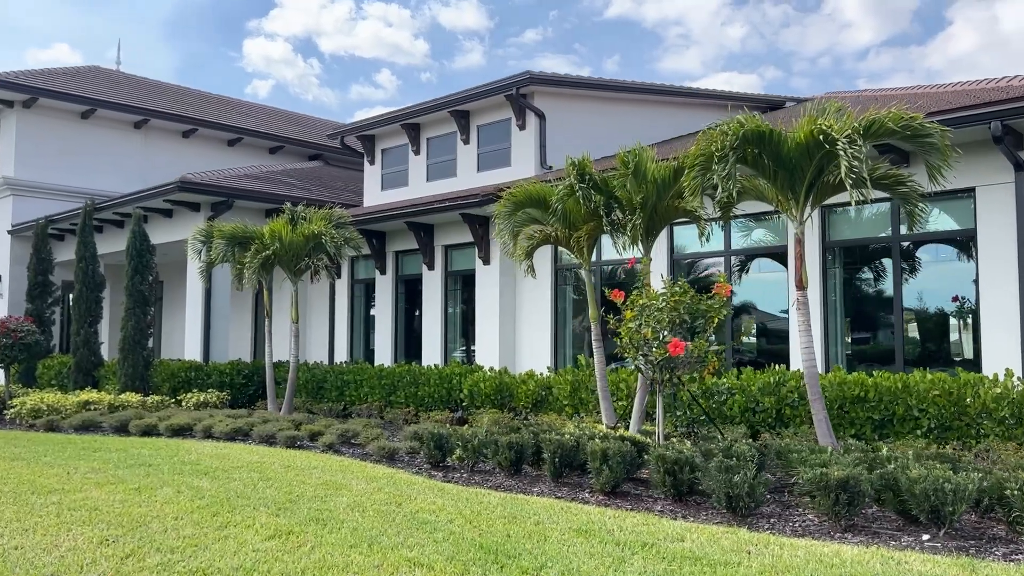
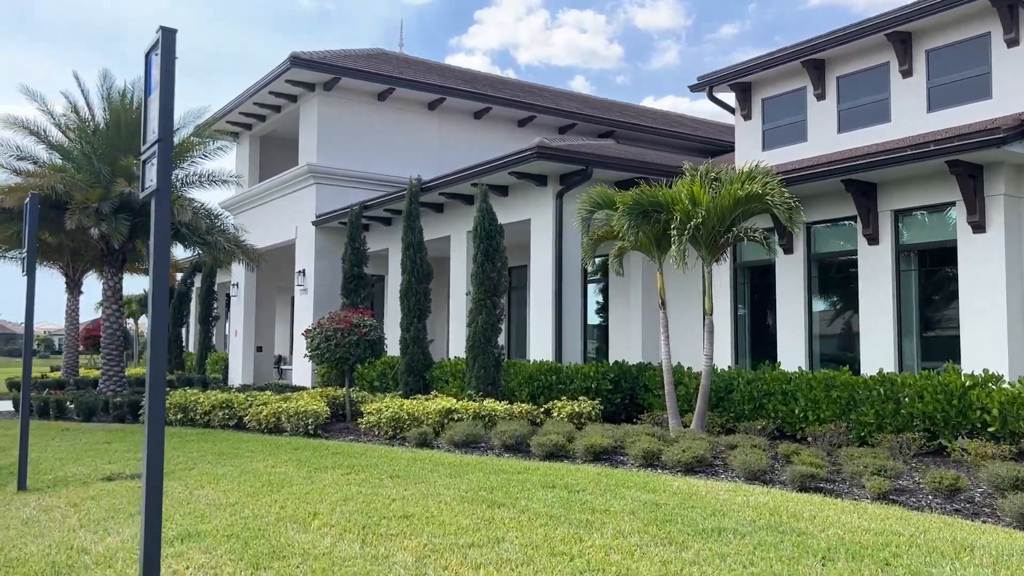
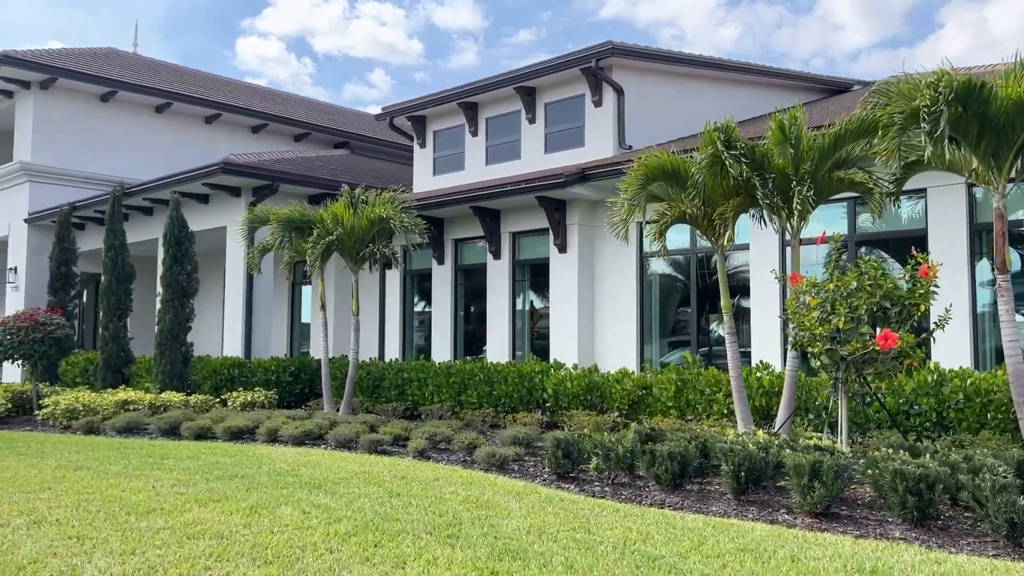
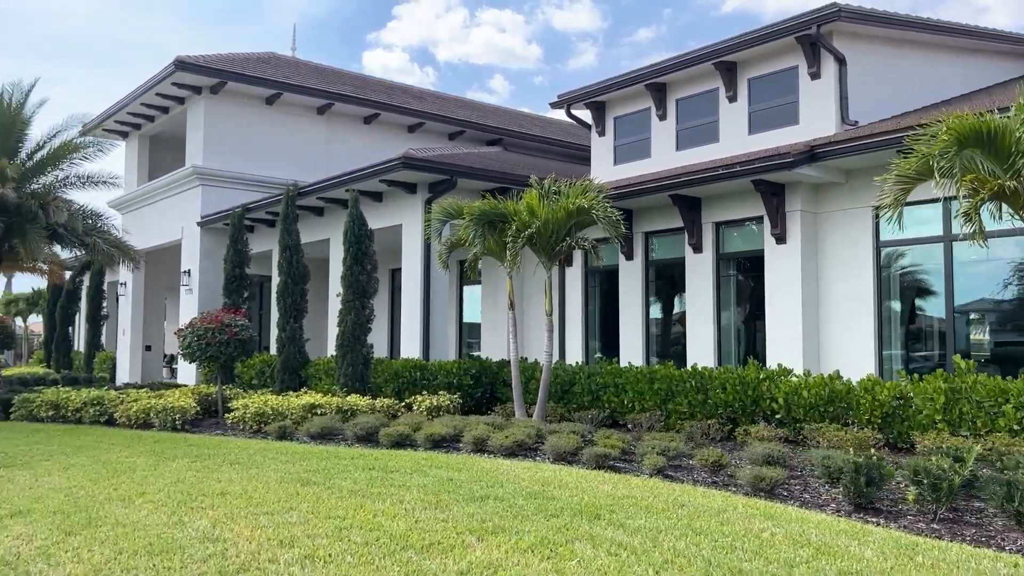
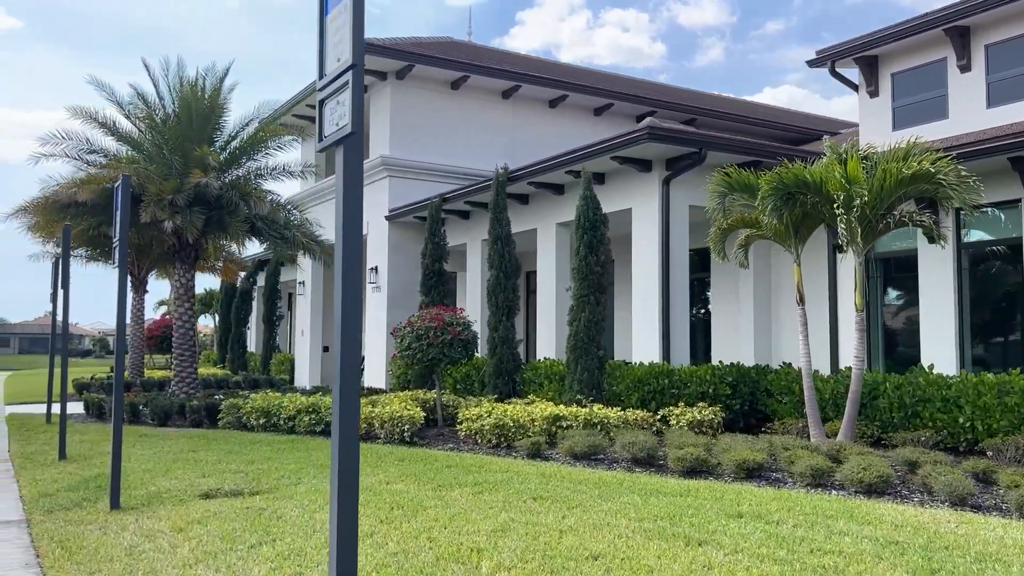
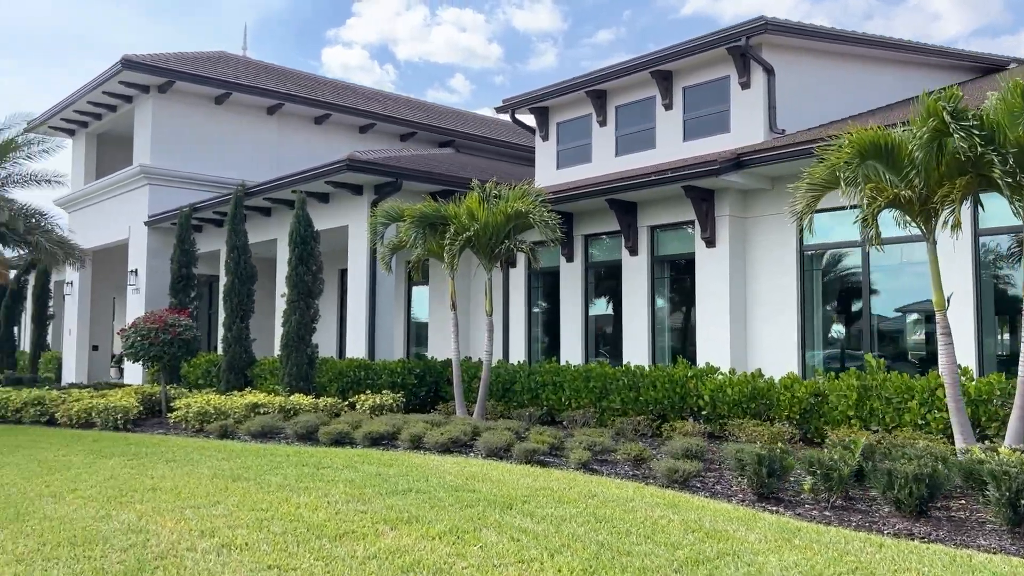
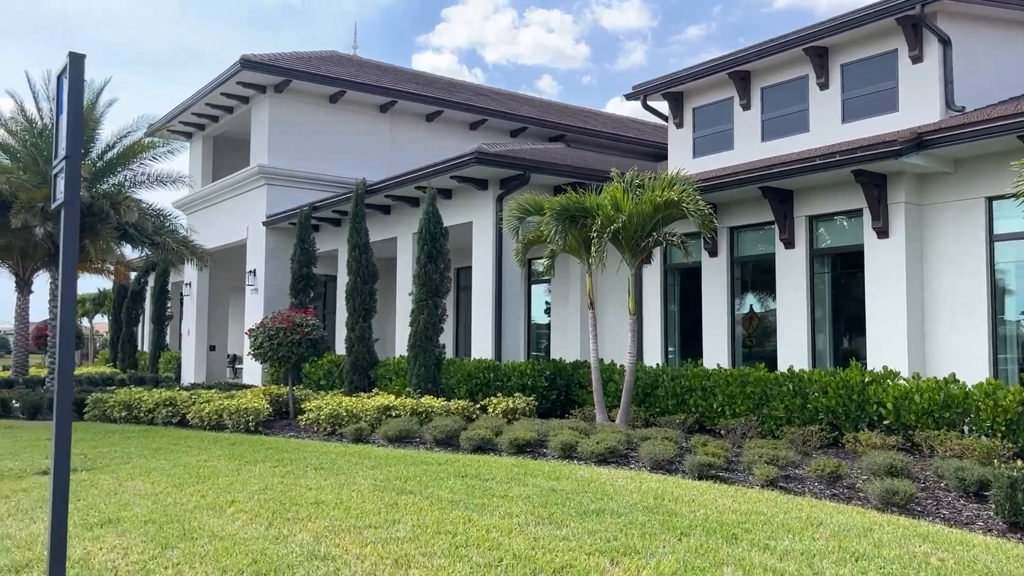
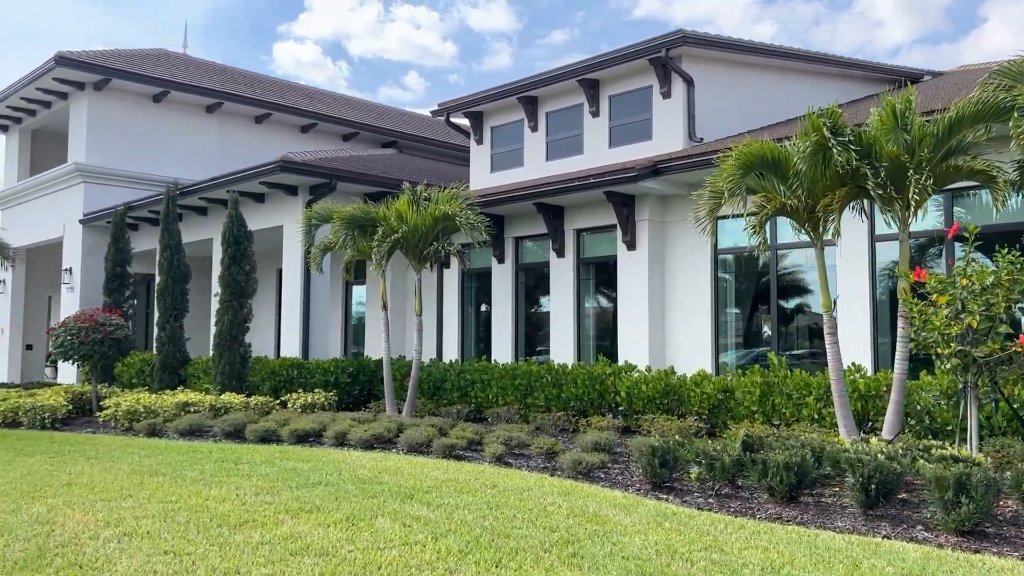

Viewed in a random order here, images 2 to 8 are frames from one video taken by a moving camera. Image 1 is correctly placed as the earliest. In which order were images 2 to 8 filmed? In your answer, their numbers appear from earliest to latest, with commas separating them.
3, 8, 6, 4, 7, 2, 5
